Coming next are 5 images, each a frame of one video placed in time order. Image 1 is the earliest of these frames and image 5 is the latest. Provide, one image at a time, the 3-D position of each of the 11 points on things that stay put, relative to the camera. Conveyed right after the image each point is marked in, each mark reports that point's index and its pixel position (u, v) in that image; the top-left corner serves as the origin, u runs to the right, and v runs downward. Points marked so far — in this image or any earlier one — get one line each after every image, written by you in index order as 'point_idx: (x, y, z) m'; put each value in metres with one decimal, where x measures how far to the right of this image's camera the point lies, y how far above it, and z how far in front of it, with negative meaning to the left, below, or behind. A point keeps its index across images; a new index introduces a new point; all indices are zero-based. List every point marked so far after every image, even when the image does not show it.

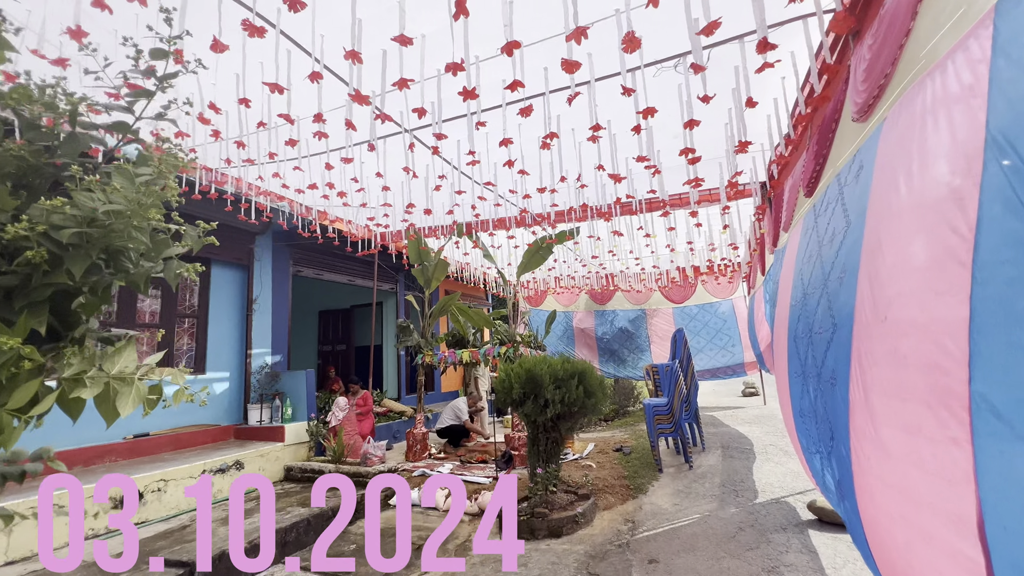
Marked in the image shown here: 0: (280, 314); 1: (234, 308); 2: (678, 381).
0: (-3.6, -0.4, +6.9) m
1: (-3.9, -0.2, +6.4) m
2: (+2.1, -1.2, +5.6) m
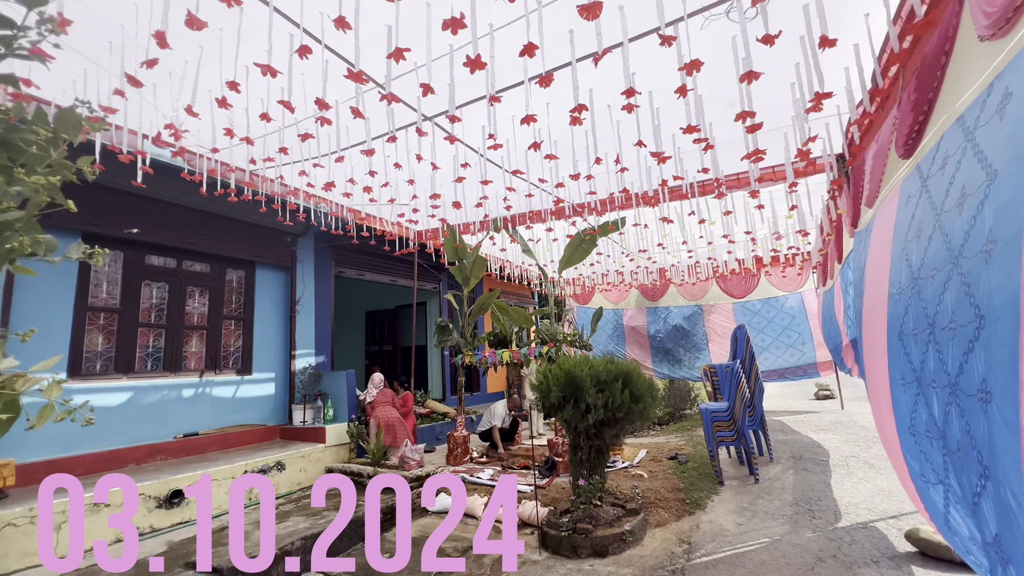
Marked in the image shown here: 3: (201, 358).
0: (-2.9, -0.4, +7.0) m
1: (-3.3, -0.3, +6.5) m
2: (+2.6, -1.1, +5.1) m
3: (-3.8, -0.9, +5.6) m
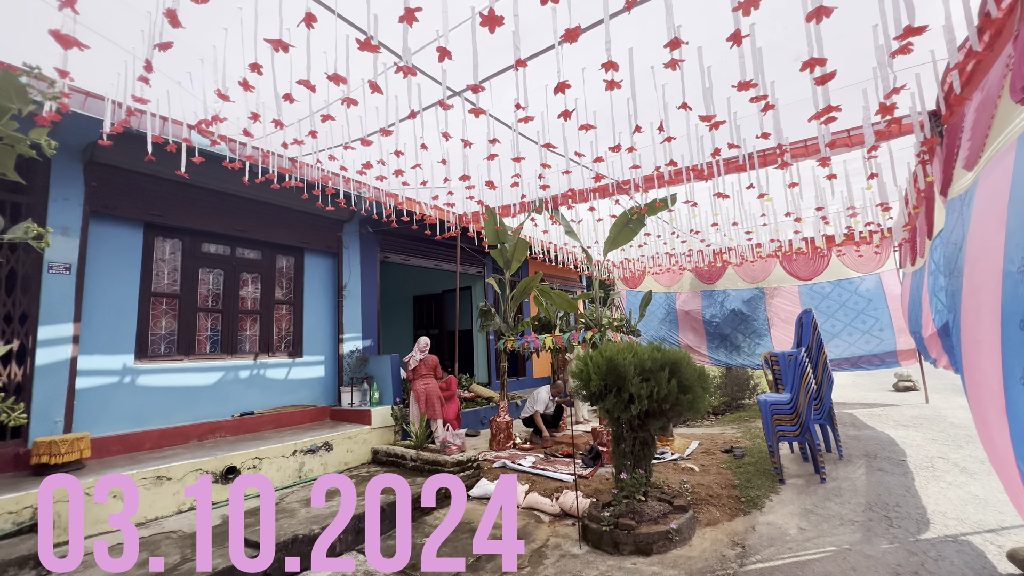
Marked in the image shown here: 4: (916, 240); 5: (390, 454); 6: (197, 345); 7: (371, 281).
0: (-2.2, -0.2, +7.1) m
1: (-2.7, -0.1, +6.6) m
2: (+3.0, -0.9, +4.6) m
3: (-3.3, -0.7, +5.8) m
4: (+4.4, +0.5, +4.9) m
5: (-1.5, -2.0, +5.5) m
6: (-3.7, -0.7, +5.3) m
7: (-2.2, +0.1, +7.1) m
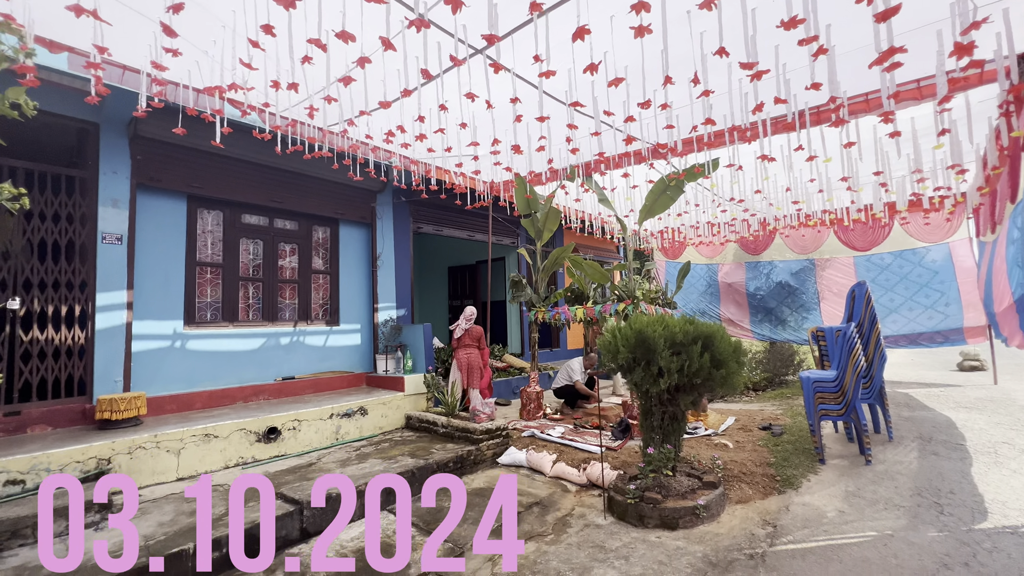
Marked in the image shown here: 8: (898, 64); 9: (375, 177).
0: (-1.7, +0.3, +7.2) m
1: (-2.2, +0.4, +6.7) m
2: (+3.3, -0.6, +4.3) m
3: (-2.9, -0.3, +6.0) m
4: (+4.7, +0.8, +4.4) m
5: (-1.1, -1.6, +5.7) m
6: (-3.3, -0.3, +5.6) m
7: (-1.7, +0.6, +7.2) m
8: (+2.2, +1.3, +2.6) m
9: (-2.0, +1.6, +6.6) m
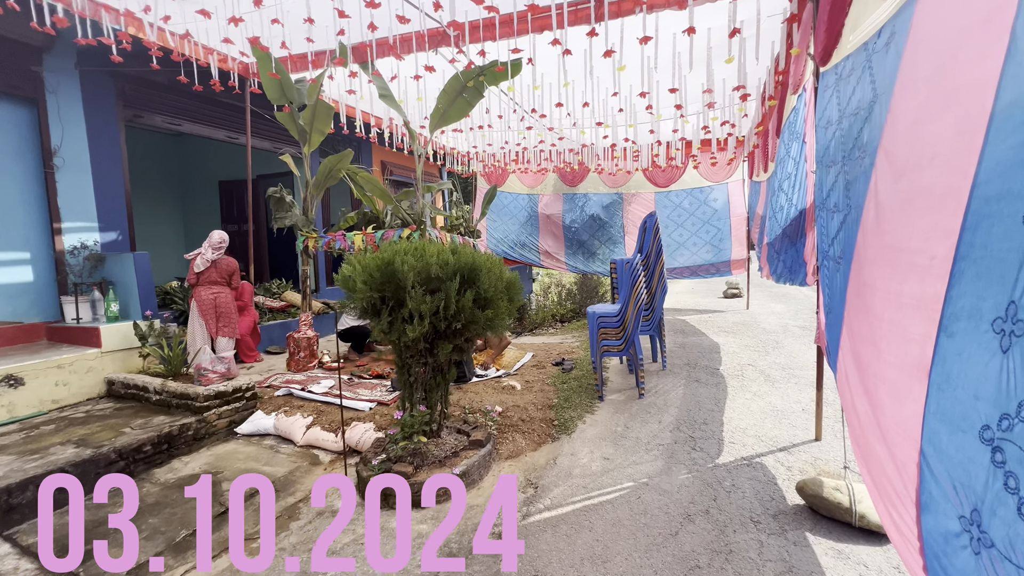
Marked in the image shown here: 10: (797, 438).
0: (-4.5, +1.2, +5.0) m
1: (-4.8, +1.3, +4.5) m
2: (+1.1, 0.0, +4.1) m
3: (-5.2, +0.5, +3.7) m
4: (+2.5, +1.5, +4.4) m
5: (-3.5, -0.9, +4.1) m
6: (-5.5, +0.4, +3.1) m
7: (-4.5, +1.5, +5.0) m
8: (+0.7, +1.6, +1.9) m
9: (-4.5, +2.5, +4.2) m
10: (+1.9, -1.0, +3.1) m
